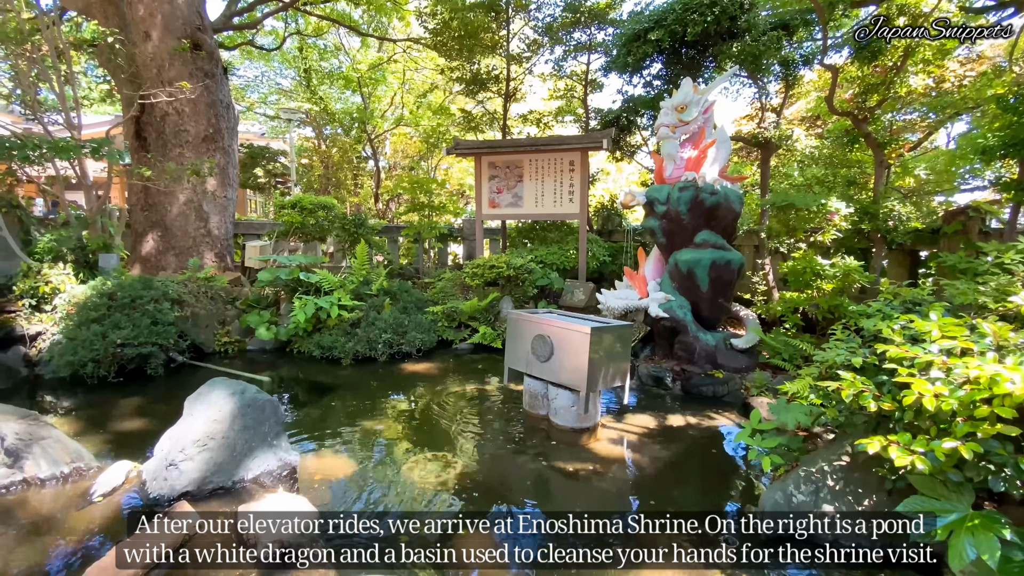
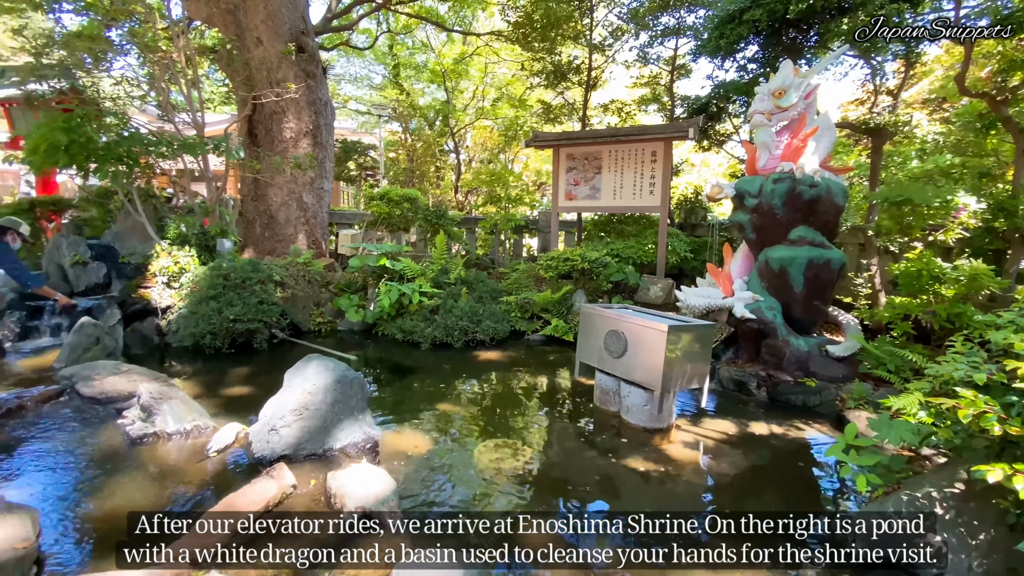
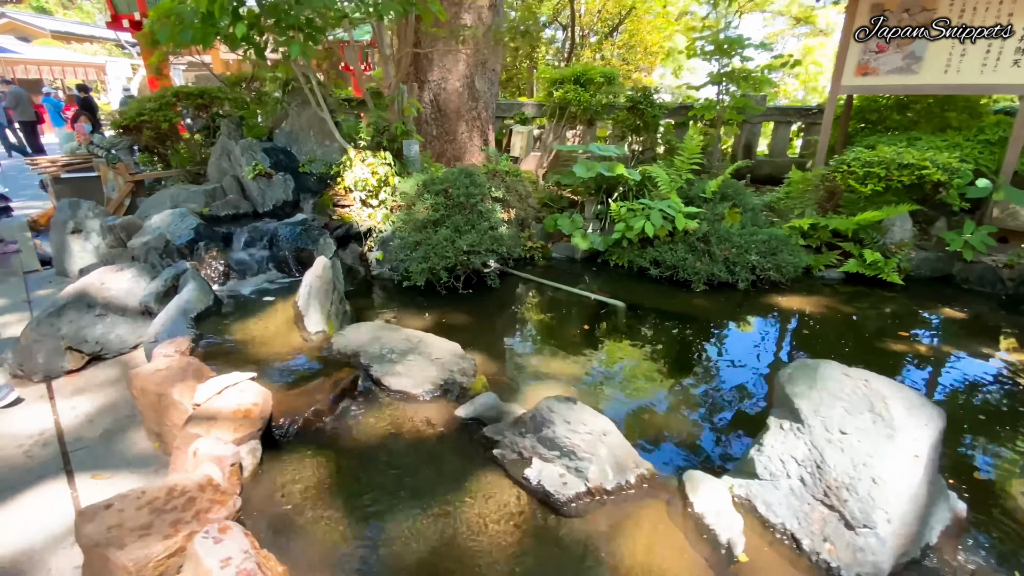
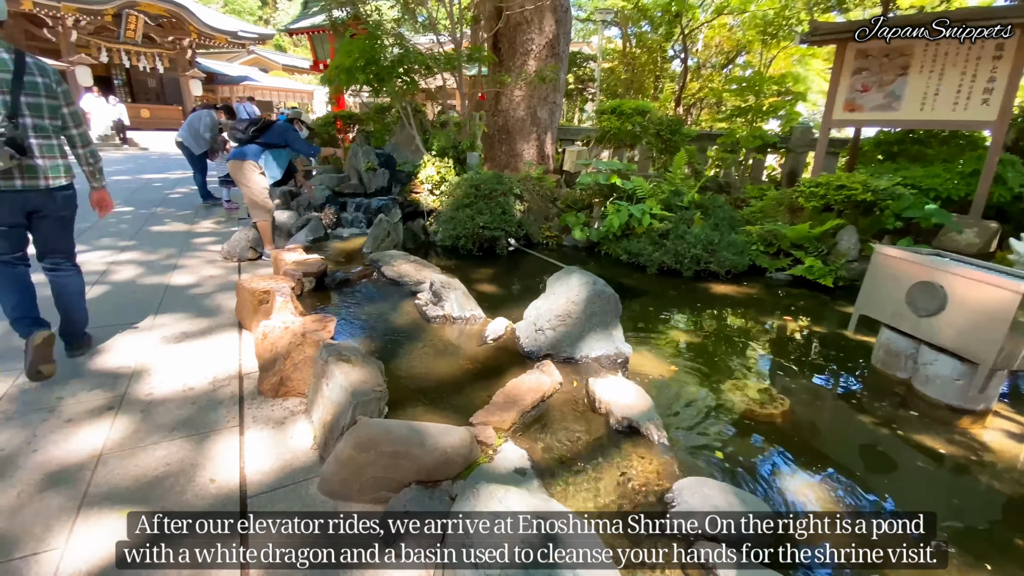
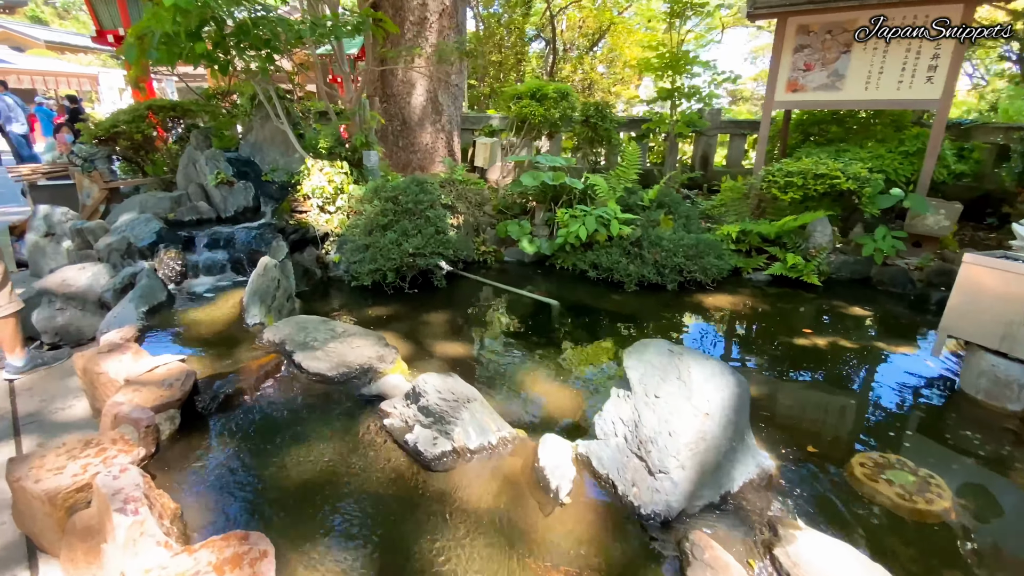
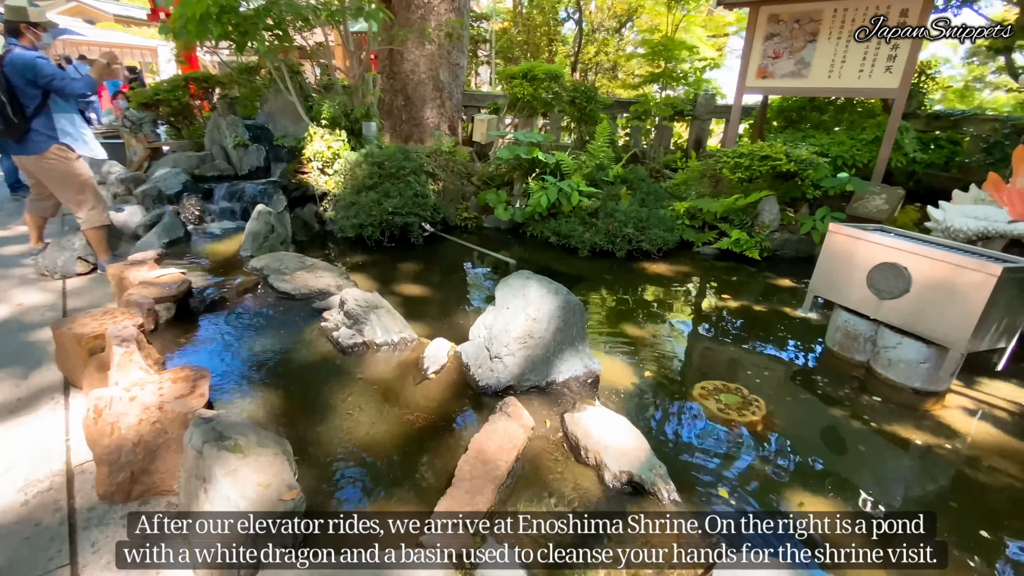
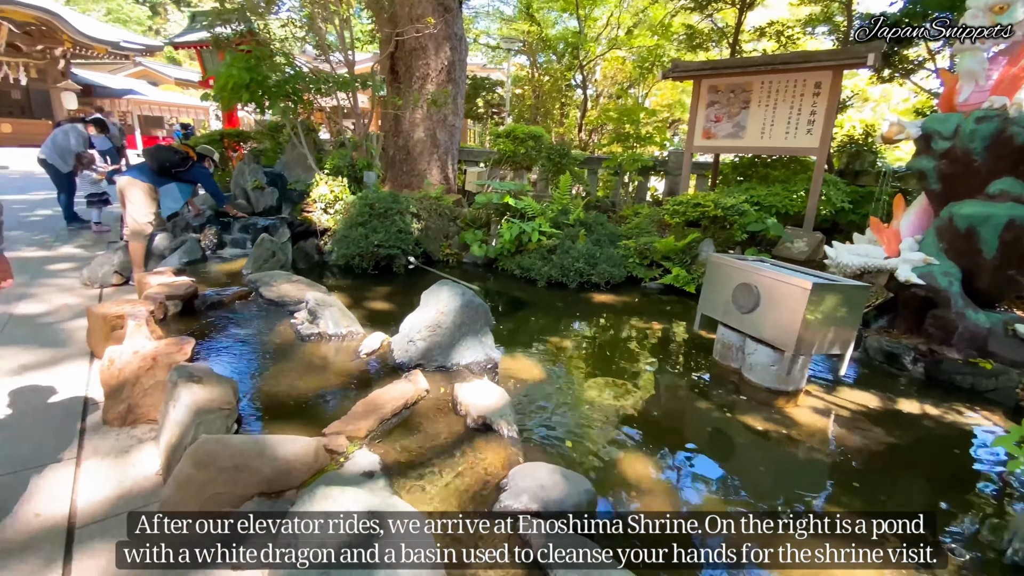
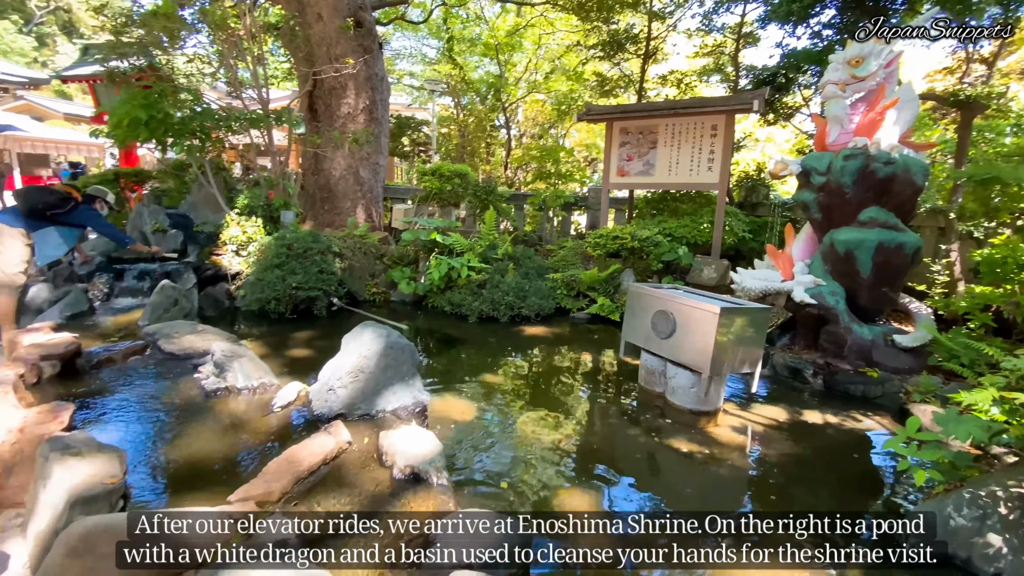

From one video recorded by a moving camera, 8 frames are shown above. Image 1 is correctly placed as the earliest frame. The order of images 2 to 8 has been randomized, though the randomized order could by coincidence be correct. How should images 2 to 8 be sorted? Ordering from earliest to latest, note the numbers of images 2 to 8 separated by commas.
2, 8, 7, 4, 6, 5, 3
